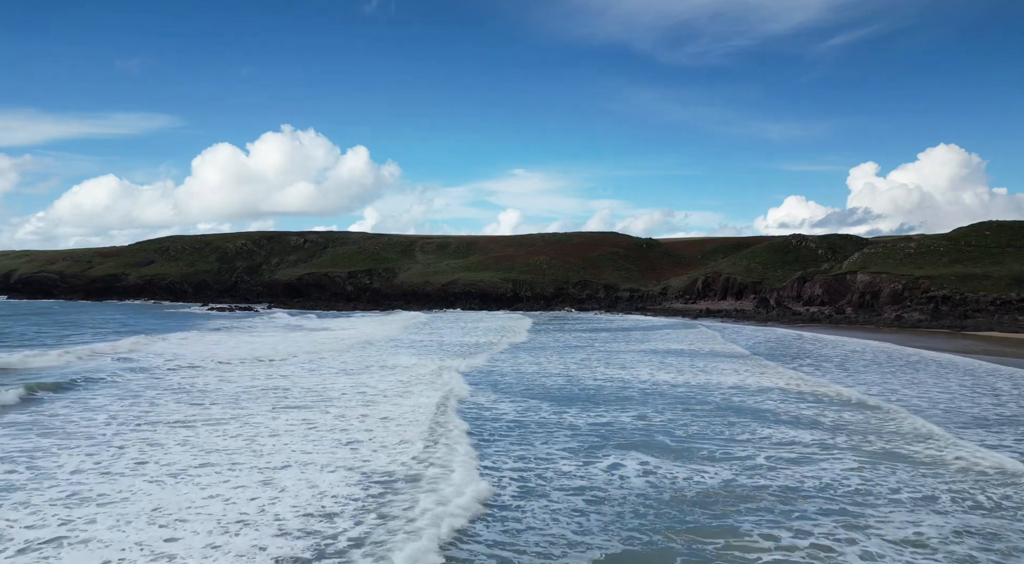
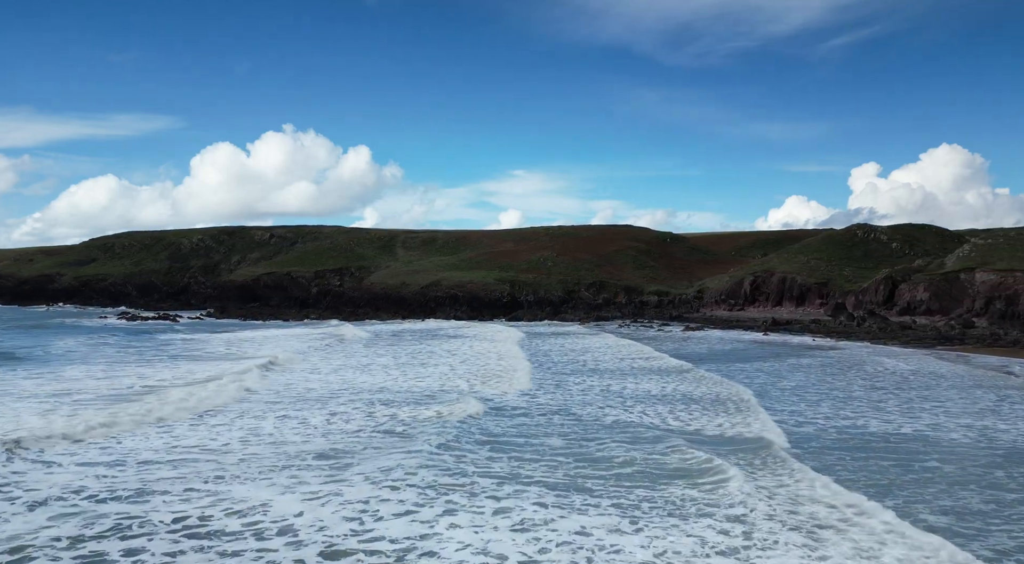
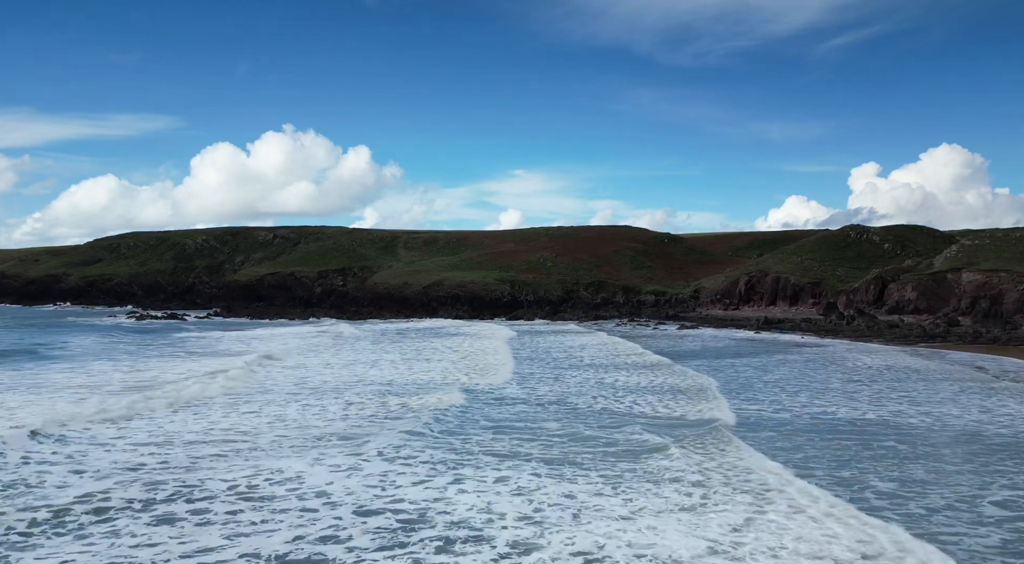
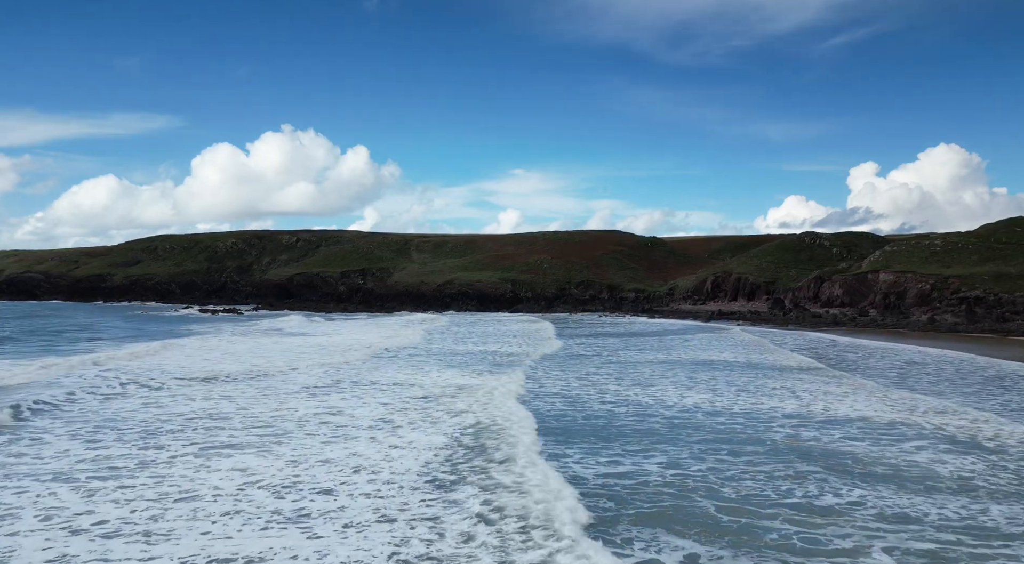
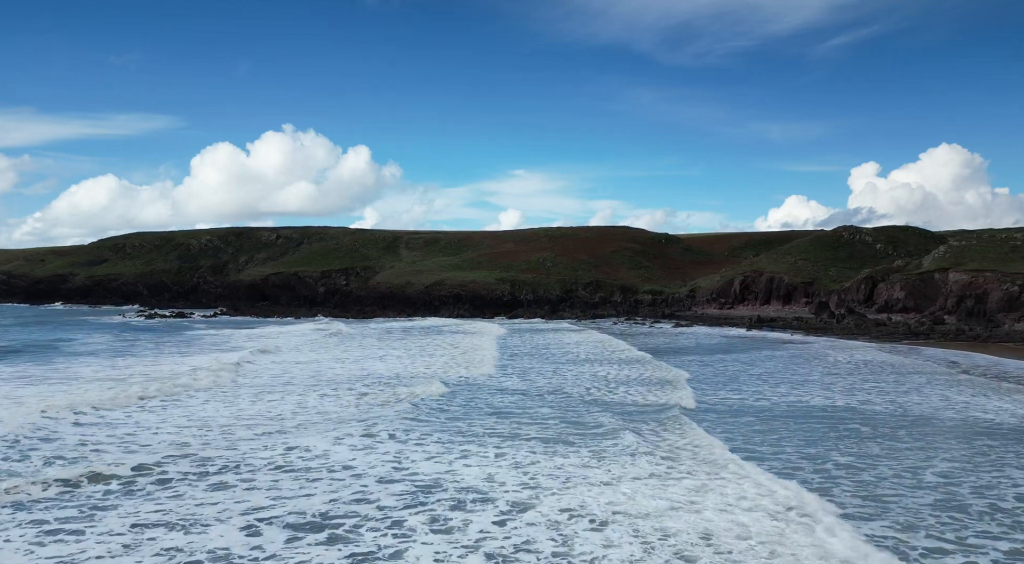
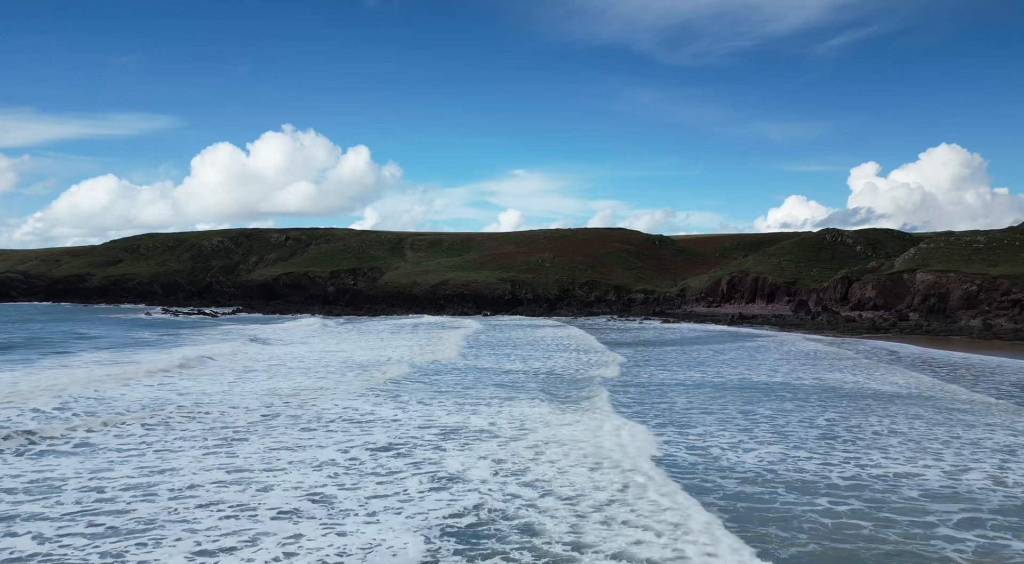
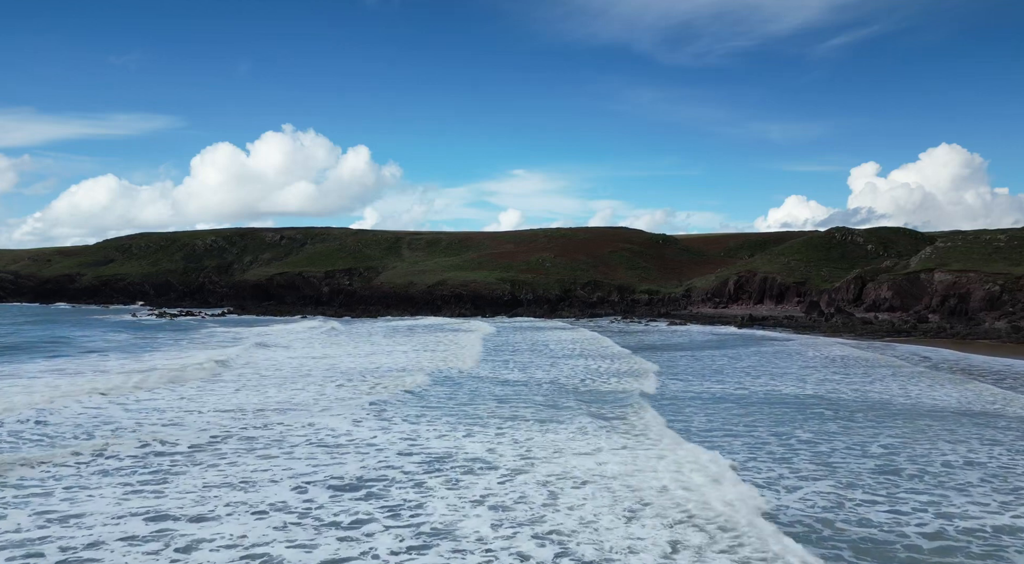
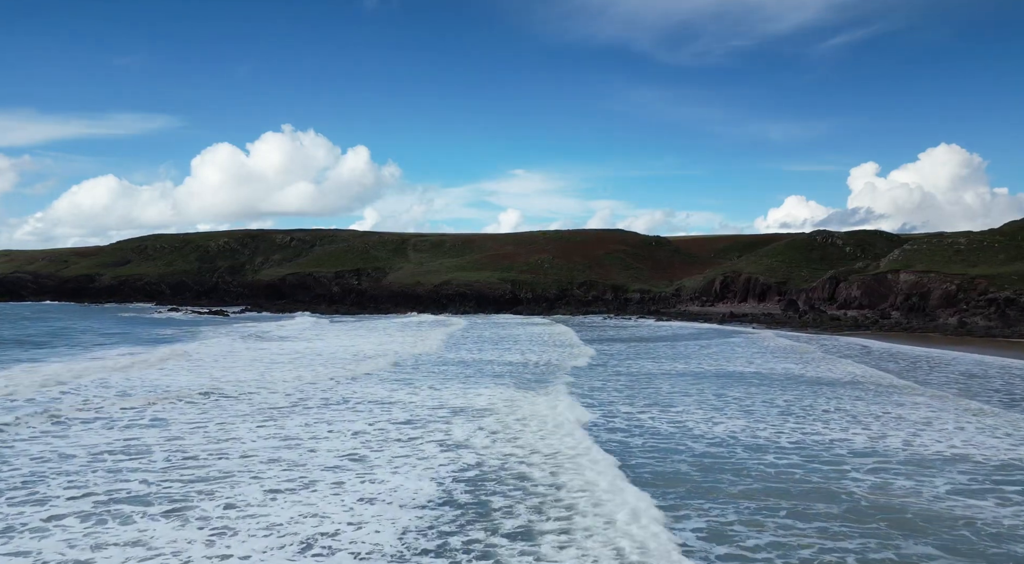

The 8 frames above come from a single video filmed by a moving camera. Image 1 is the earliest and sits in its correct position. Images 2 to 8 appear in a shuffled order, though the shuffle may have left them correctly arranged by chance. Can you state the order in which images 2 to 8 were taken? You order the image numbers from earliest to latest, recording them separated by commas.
4, 8, 6, 7, 5, 3, 2
